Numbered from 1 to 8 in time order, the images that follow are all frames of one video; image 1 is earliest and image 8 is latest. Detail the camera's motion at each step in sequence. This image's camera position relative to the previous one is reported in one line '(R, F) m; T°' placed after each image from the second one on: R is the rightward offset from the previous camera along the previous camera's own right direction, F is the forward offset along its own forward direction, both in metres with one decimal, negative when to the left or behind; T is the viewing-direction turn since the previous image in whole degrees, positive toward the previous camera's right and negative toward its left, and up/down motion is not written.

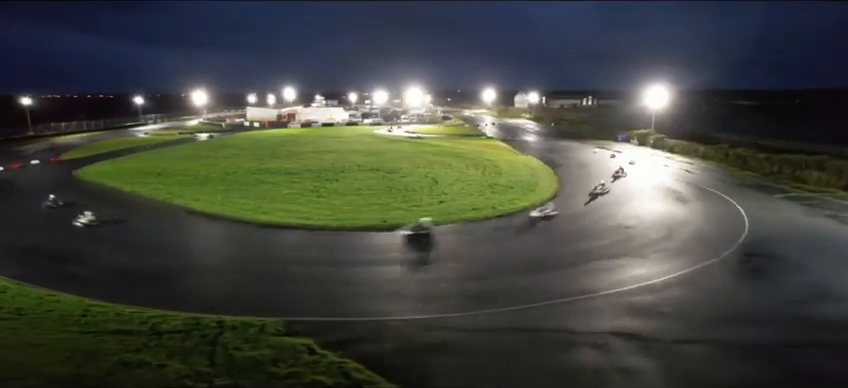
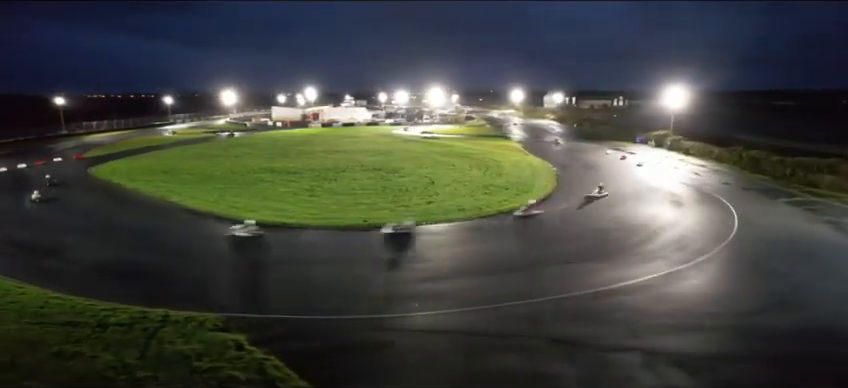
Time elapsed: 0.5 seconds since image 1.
(+1.7, 0.0) m; -3°
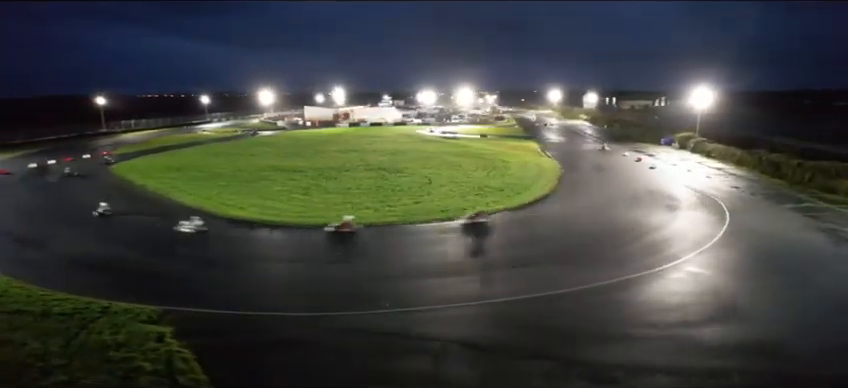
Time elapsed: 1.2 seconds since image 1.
(+2.1, +0.1) m; -4°
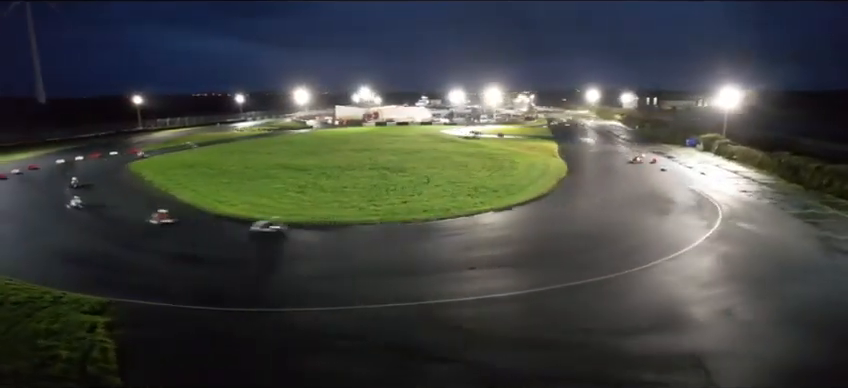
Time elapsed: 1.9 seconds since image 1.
(+2.1, +0.1) m; -4°
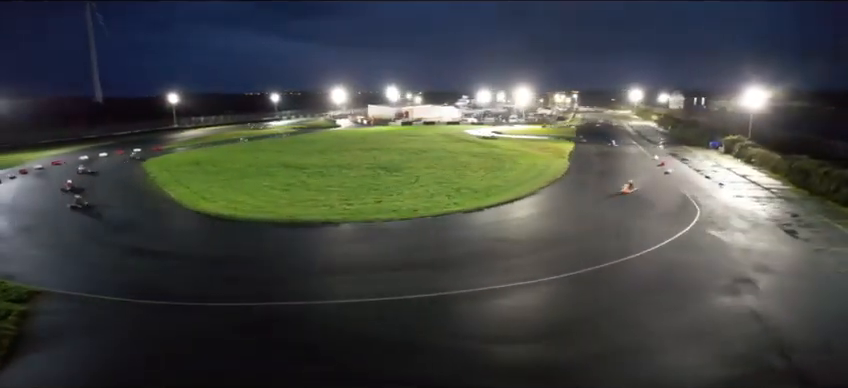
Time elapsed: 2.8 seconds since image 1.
(+2.8, +0.2) m; -5°
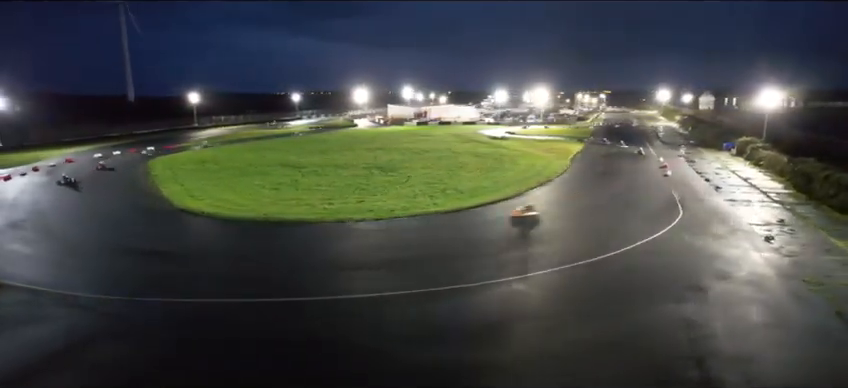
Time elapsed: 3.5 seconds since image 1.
(+1.9, 0.0) m; -3°
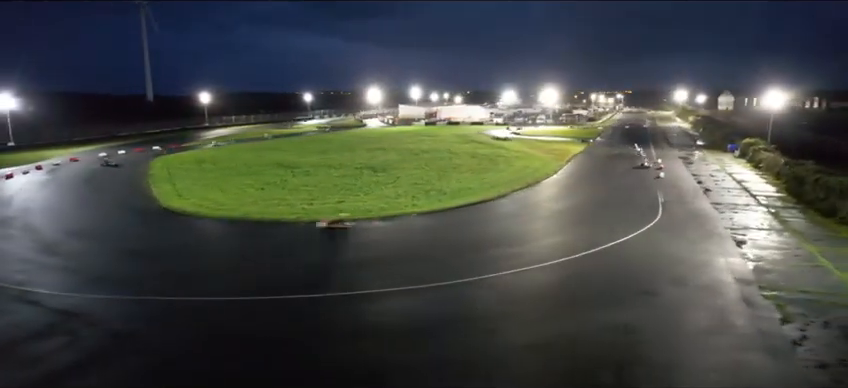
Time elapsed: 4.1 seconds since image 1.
(+1.5, 0.0) m; -2°
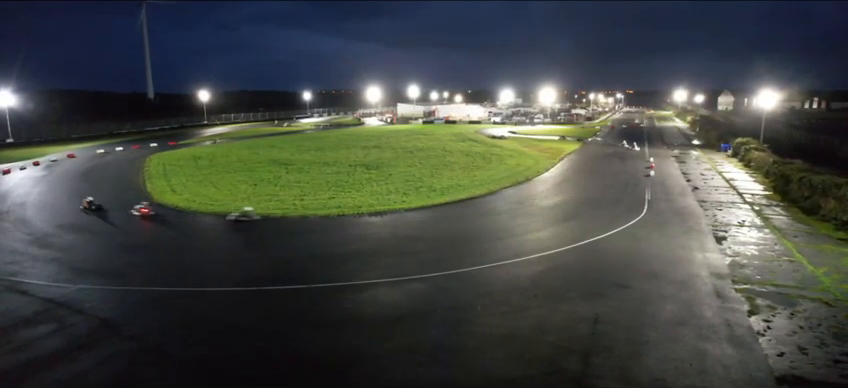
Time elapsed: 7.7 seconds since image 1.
(+0.5, -0.3) m; 0°
